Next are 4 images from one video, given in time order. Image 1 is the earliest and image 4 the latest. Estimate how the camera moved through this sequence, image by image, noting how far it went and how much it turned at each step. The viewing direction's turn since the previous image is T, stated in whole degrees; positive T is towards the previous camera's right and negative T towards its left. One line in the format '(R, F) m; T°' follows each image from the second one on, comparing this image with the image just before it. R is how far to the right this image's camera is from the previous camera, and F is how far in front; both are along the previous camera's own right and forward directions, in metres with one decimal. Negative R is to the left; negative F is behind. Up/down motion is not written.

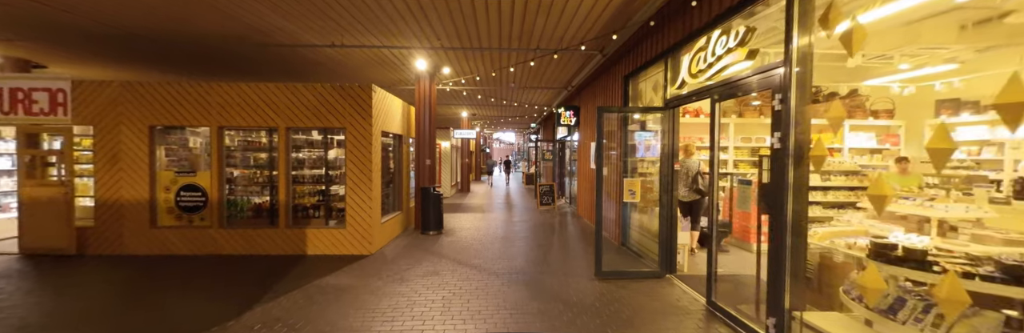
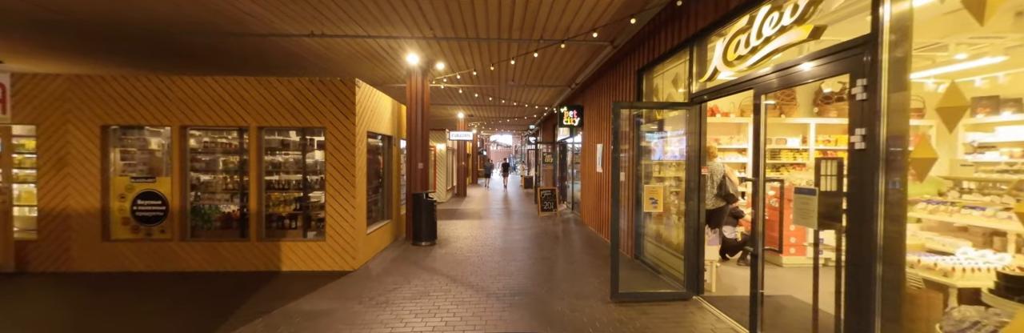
(-0.1, +0.6) m; +1°
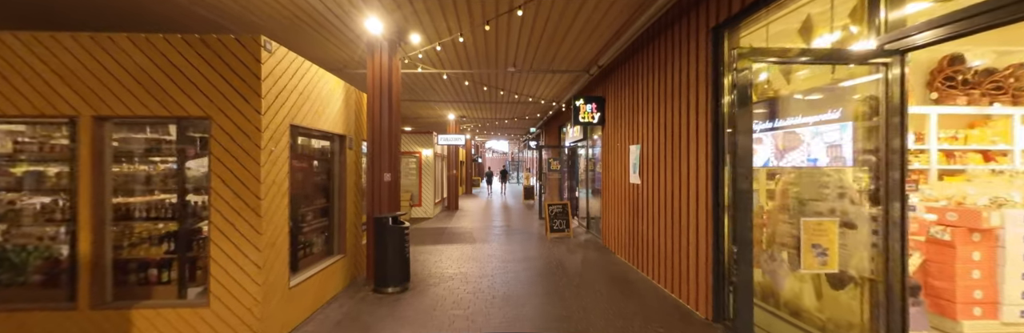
(-0.1, +1.8) m; +1°
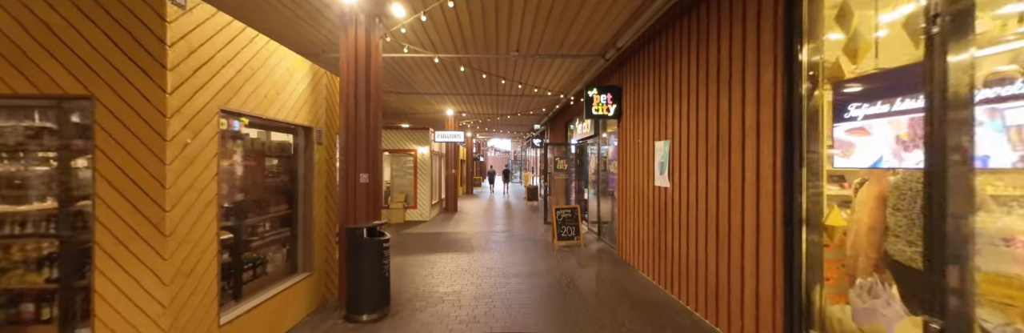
(0.0, +0.8) m; 0°
